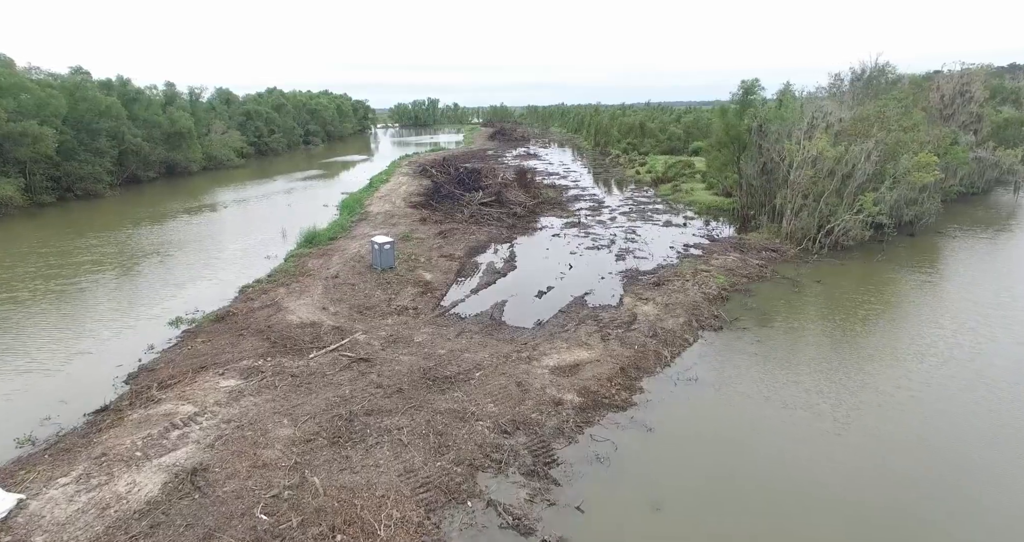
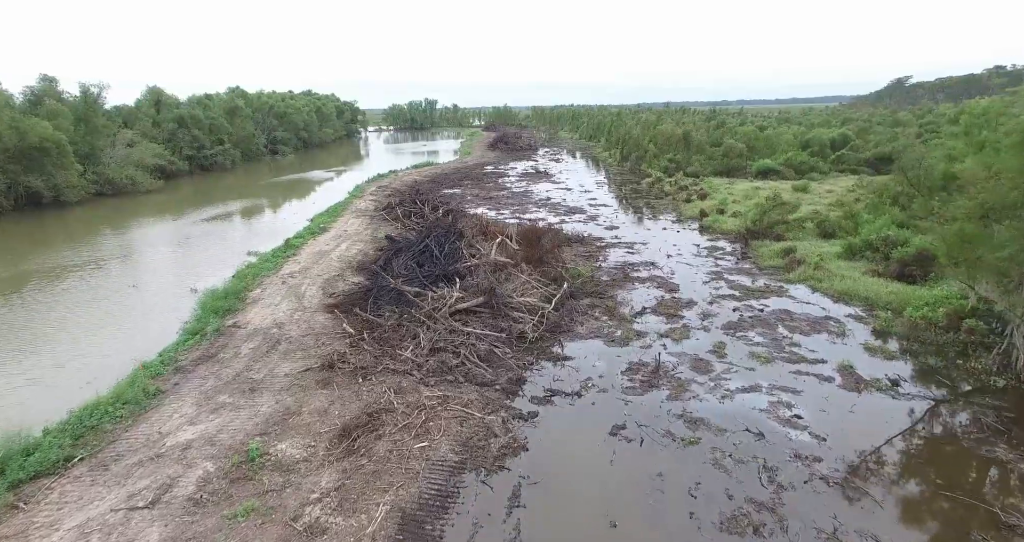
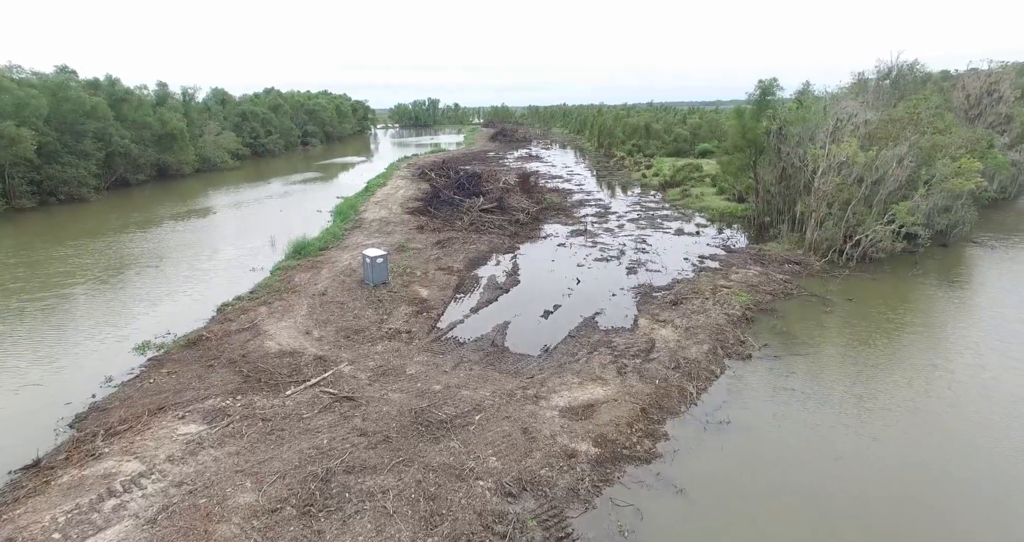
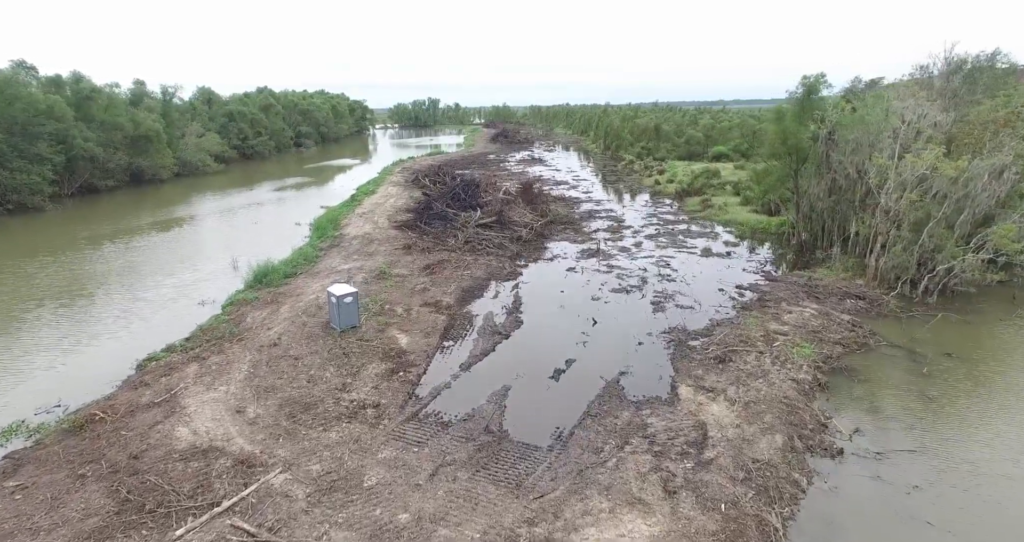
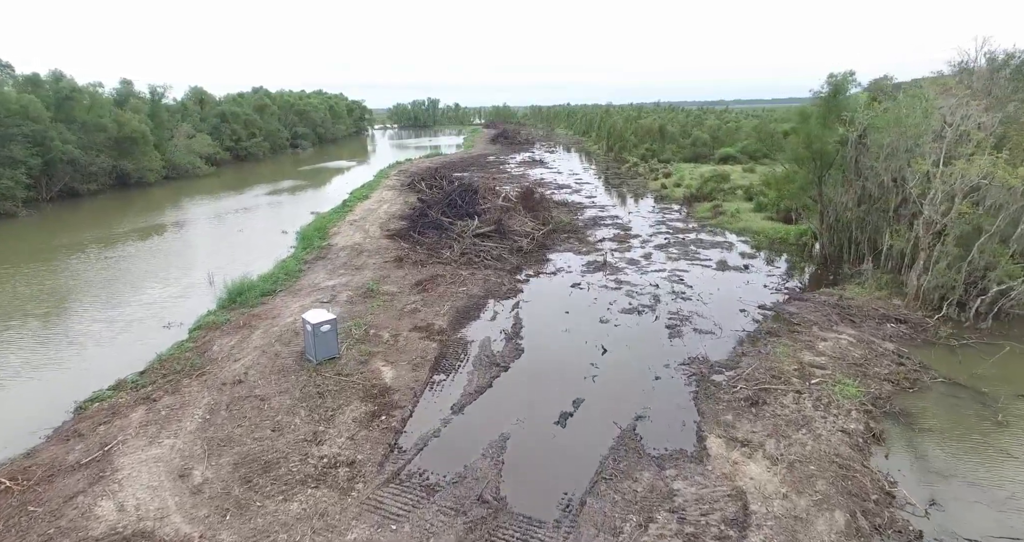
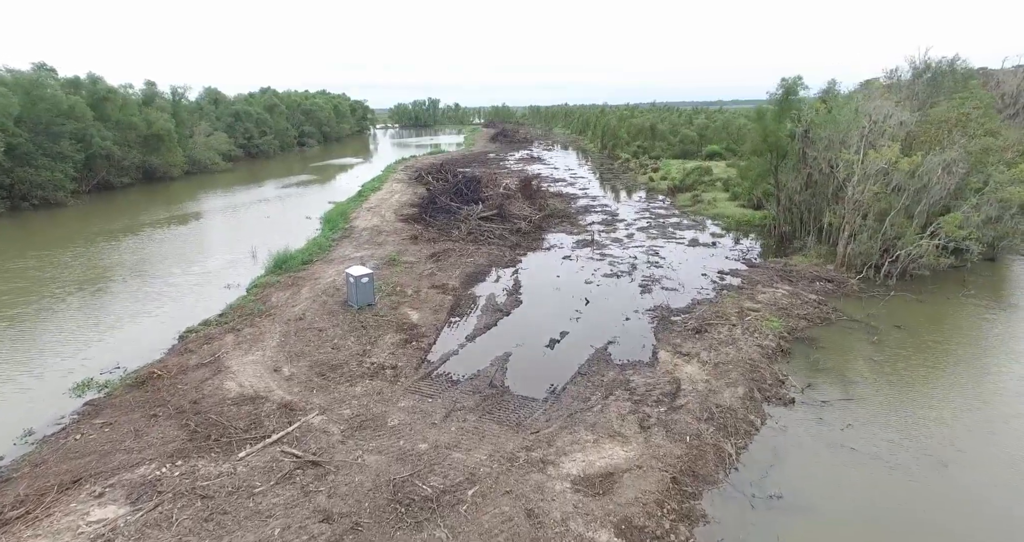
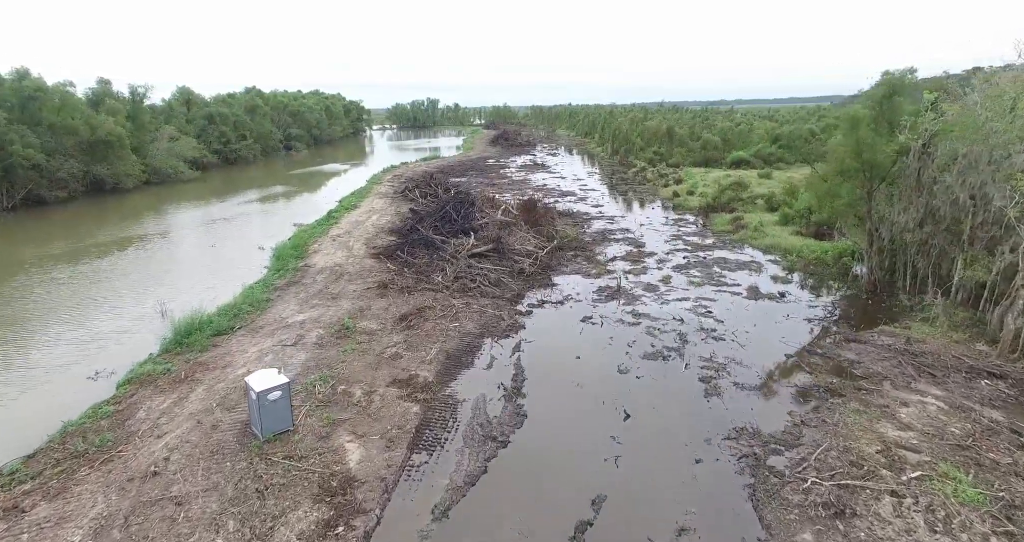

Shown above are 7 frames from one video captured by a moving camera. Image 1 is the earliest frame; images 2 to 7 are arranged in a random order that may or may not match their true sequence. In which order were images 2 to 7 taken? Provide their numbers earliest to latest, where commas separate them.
3, 6, 4, 5, 7, 2
